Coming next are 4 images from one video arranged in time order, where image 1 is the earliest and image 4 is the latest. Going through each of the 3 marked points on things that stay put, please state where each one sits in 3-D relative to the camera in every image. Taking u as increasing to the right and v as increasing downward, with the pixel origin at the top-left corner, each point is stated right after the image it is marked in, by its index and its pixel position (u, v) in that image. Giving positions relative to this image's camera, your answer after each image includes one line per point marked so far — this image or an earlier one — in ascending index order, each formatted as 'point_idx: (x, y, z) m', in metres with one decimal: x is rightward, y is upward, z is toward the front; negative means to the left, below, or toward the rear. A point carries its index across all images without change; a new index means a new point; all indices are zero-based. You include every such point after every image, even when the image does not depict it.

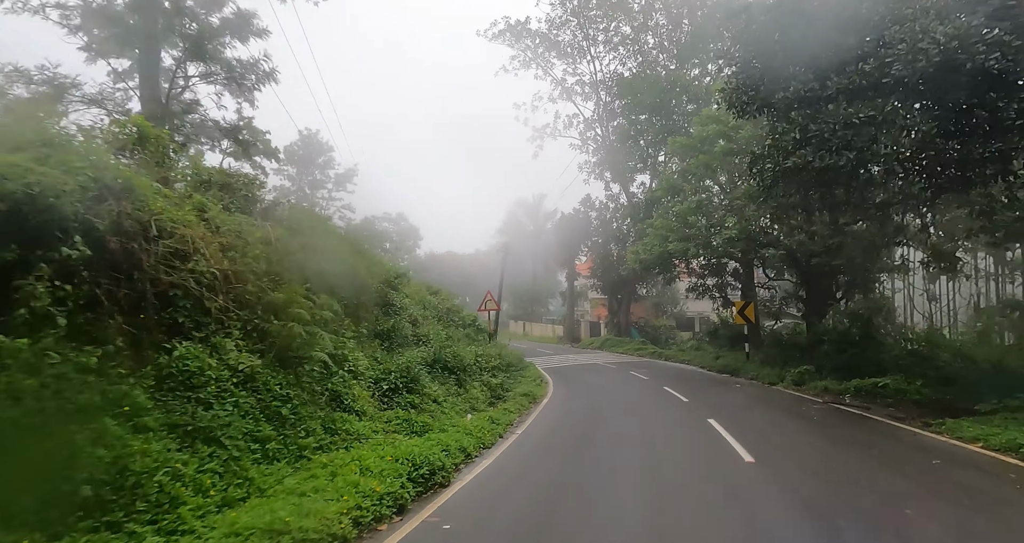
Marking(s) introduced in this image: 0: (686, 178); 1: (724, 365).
0: (+5.5, +3.0, +16.7) m
1: (+7.4, -3.3, +18.4) m
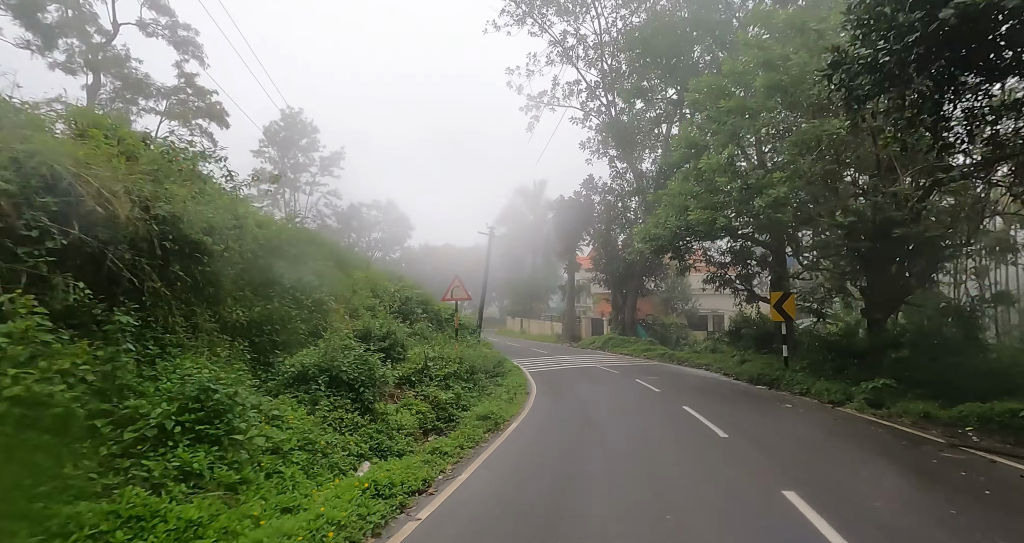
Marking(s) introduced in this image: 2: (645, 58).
0: (+4.9, +3.4, +13.1) m
1: (+6.8, -2.8, +14.9) m
2: (+5.0, +7.9, +19.5) m
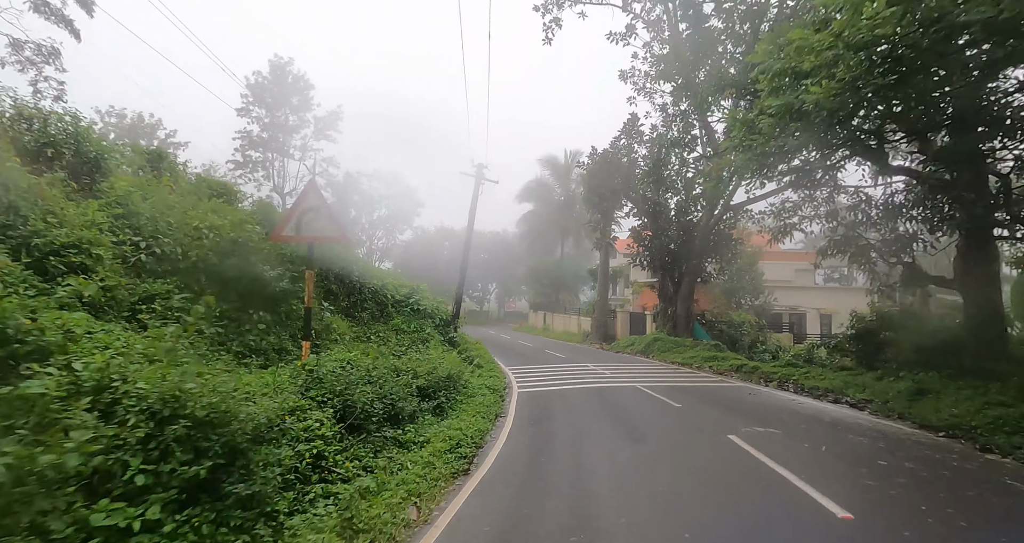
0: (+4.3, +4.3, +5.3) m
1: (+6.1, -2.0, +7.0) m
2: (+4.9, +8.8, +11.6) m
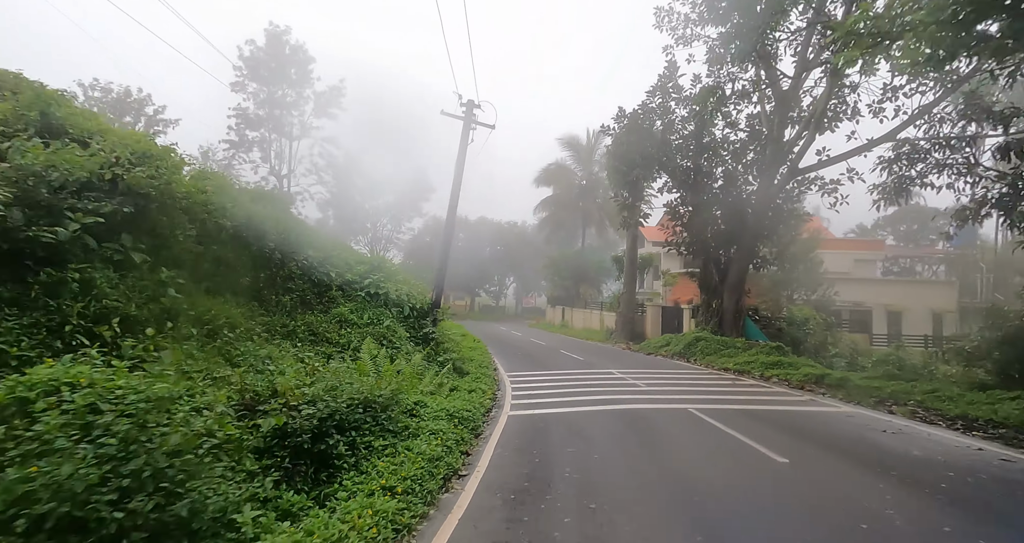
0: (+3.9, +4.7, +1.4) m
1: (+5.8, -1.5, +3.0) m
2: (+4.8, +9.2, +7.7) m
